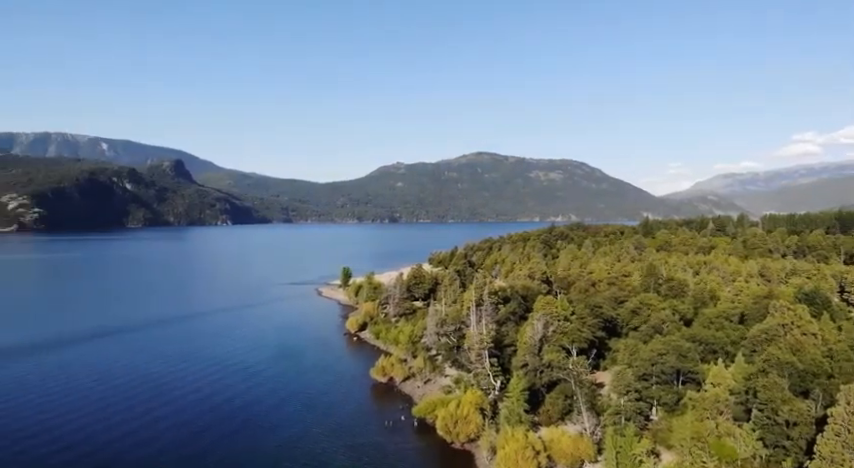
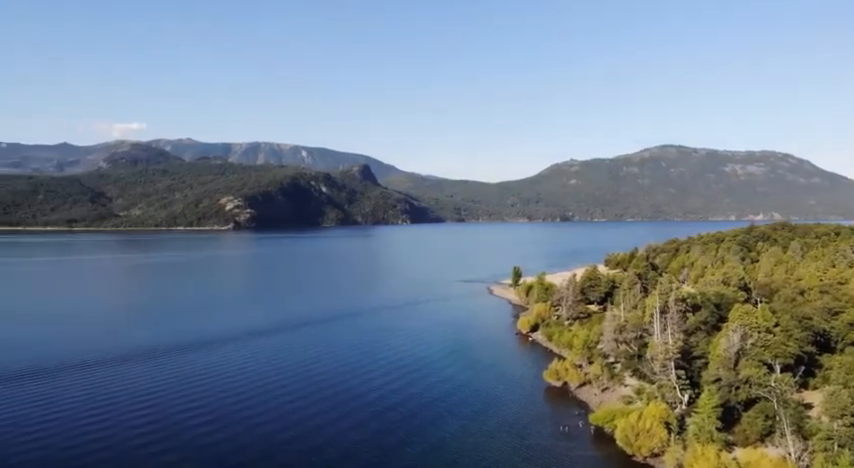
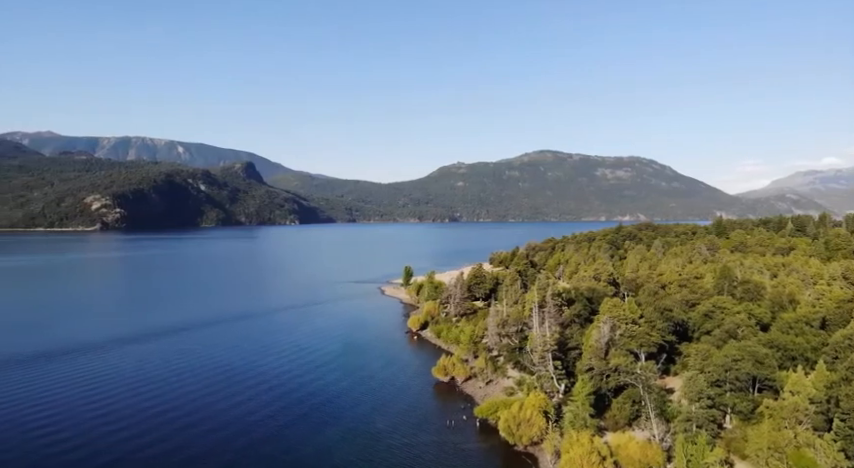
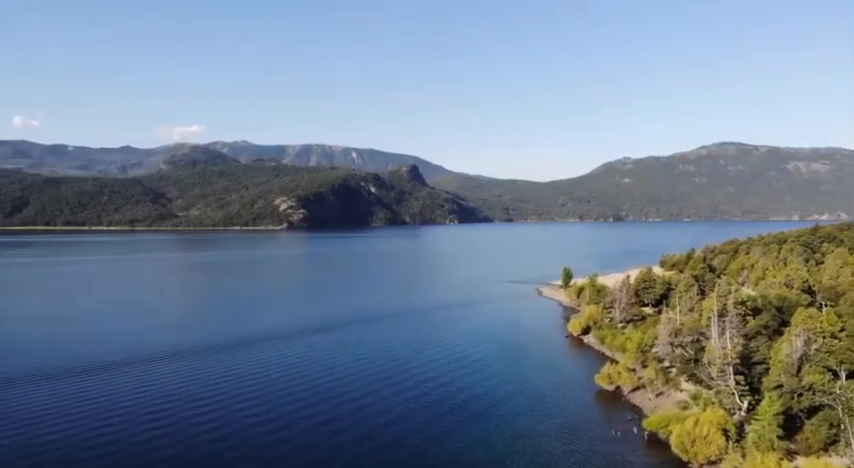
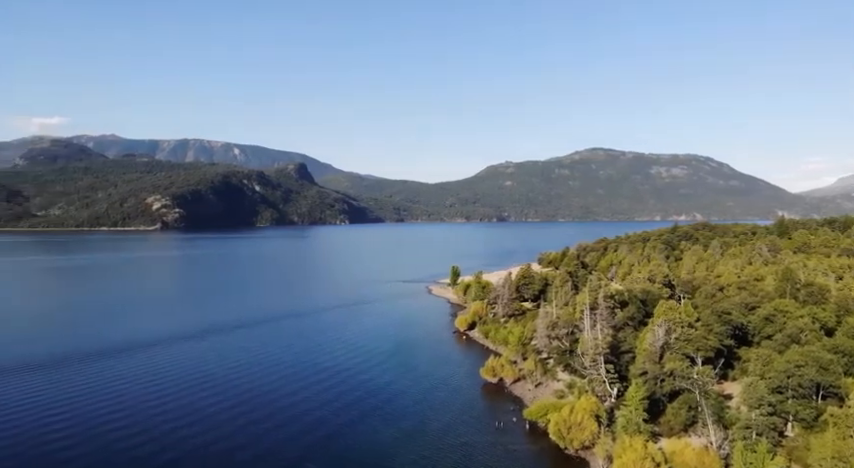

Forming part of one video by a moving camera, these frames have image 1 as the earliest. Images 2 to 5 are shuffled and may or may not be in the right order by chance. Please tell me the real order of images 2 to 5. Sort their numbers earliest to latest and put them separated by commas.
3, 5, 2, 4
